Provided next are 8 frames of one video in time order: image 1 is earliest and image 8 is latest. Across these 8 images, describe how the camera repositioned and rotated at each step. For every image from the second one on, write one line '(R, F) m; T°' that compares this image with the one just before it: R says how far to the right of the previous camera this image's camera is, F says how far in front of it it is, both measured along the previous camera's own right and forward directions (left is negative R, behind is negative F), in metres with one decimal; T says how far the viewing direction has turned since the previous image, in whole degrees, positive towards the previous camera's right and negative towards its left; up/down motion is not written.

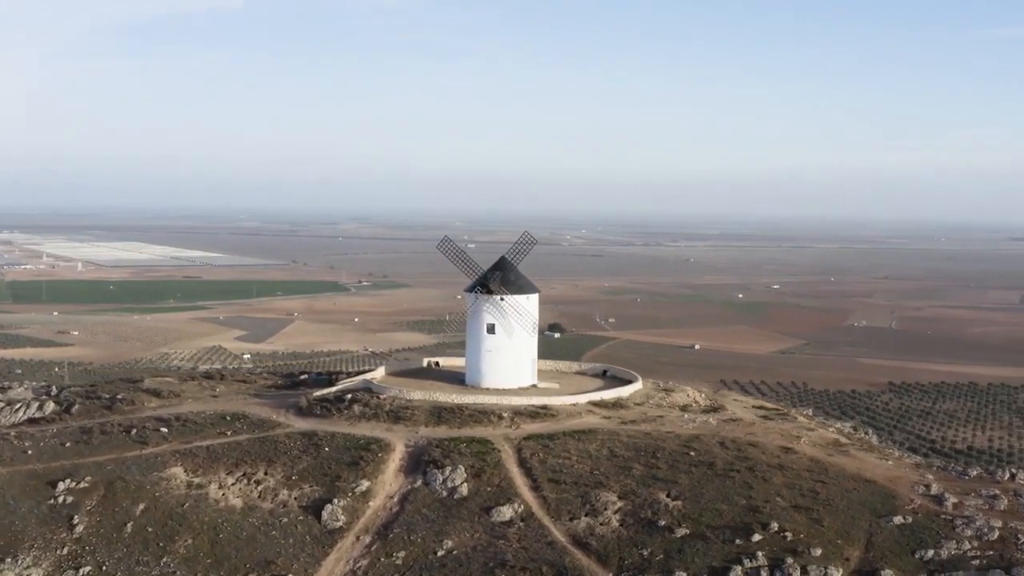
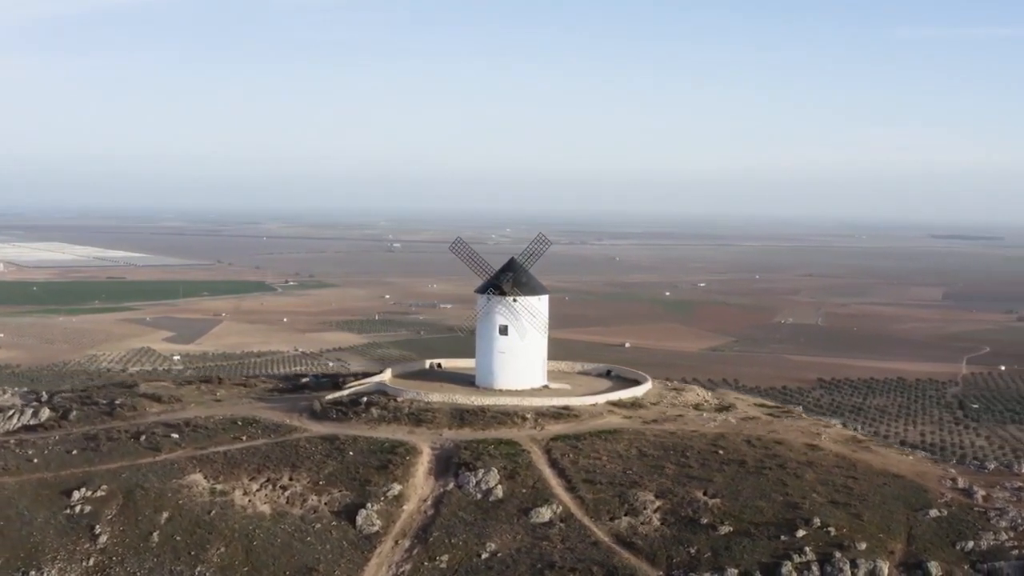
(-1.9, 0.0) m; +4°
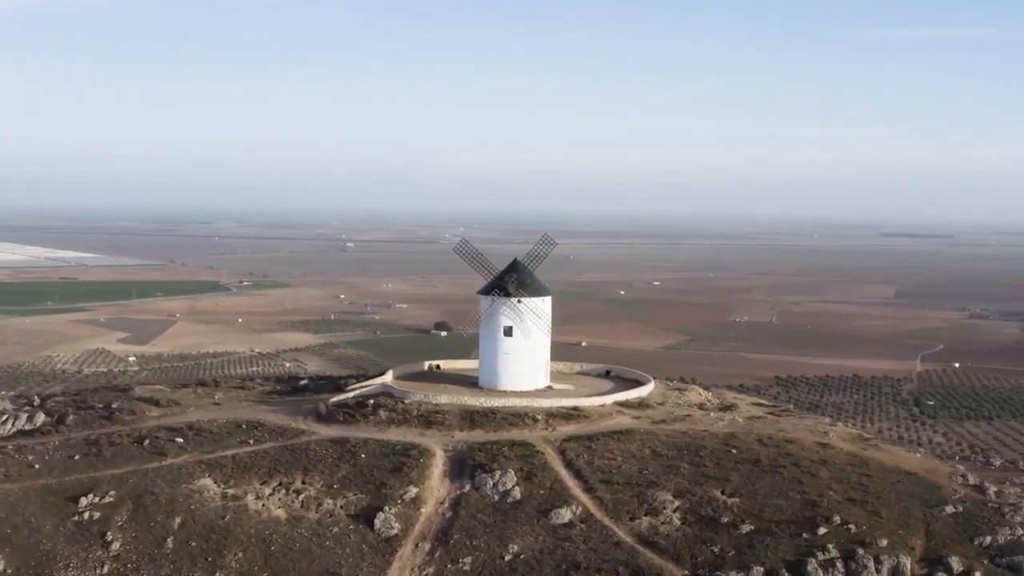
(-1.1, 0.0) m; +2°
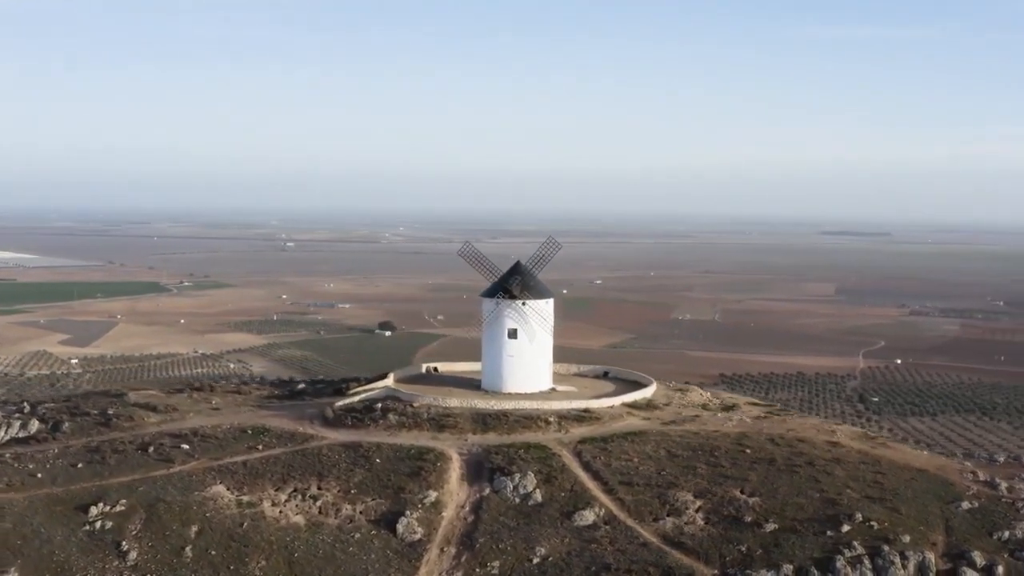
(-1.4, 0.0) m; +3°
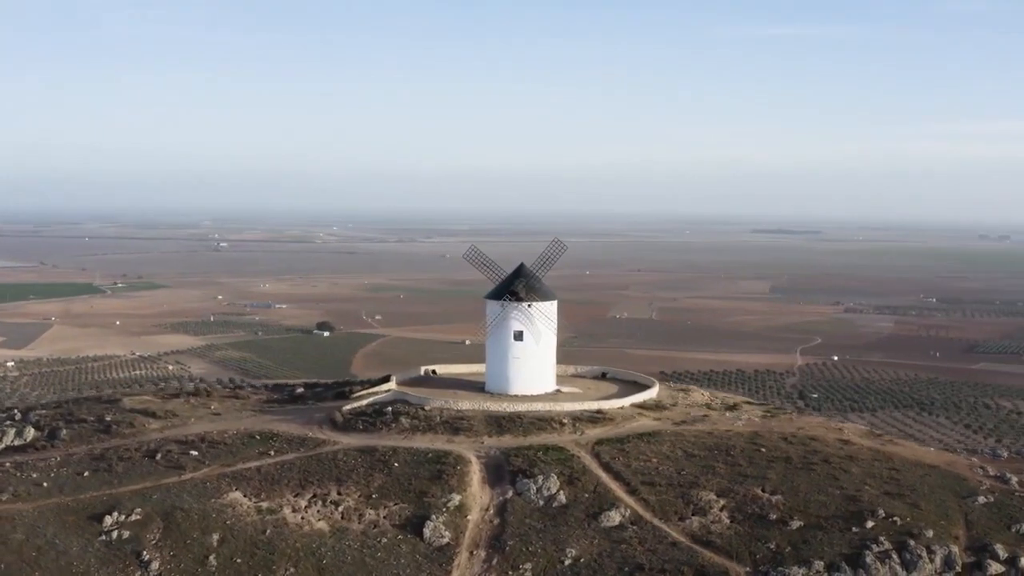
(-1.5, 0.0) m; +3°
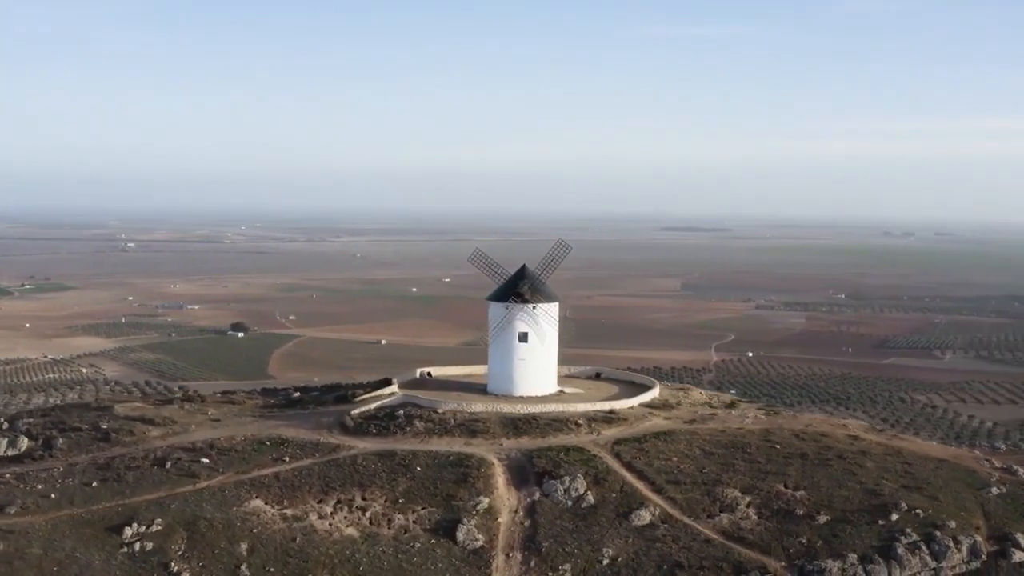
(-2.0, 0.0) m; +4°
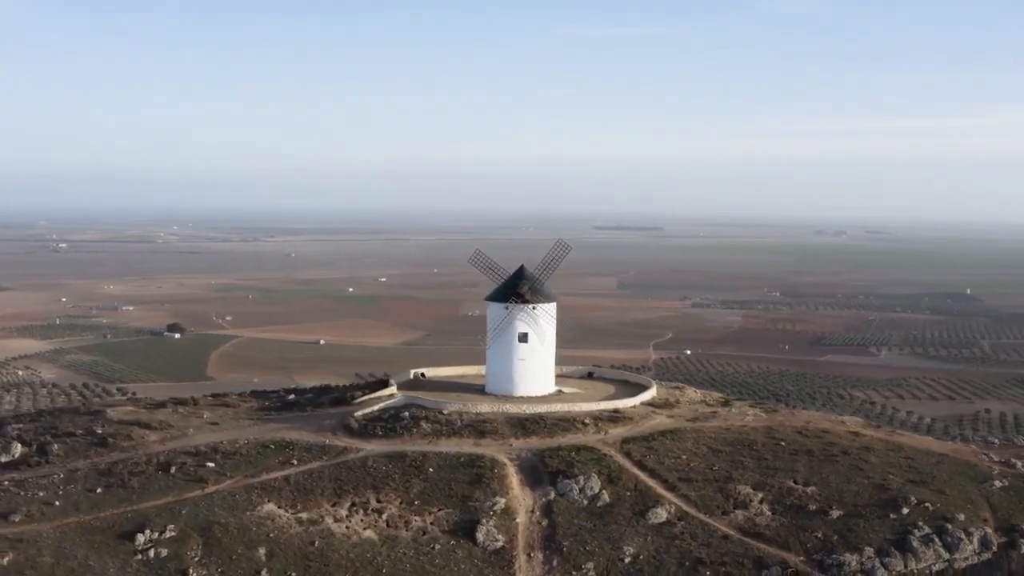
(-1.4, 0.0) m; +3°
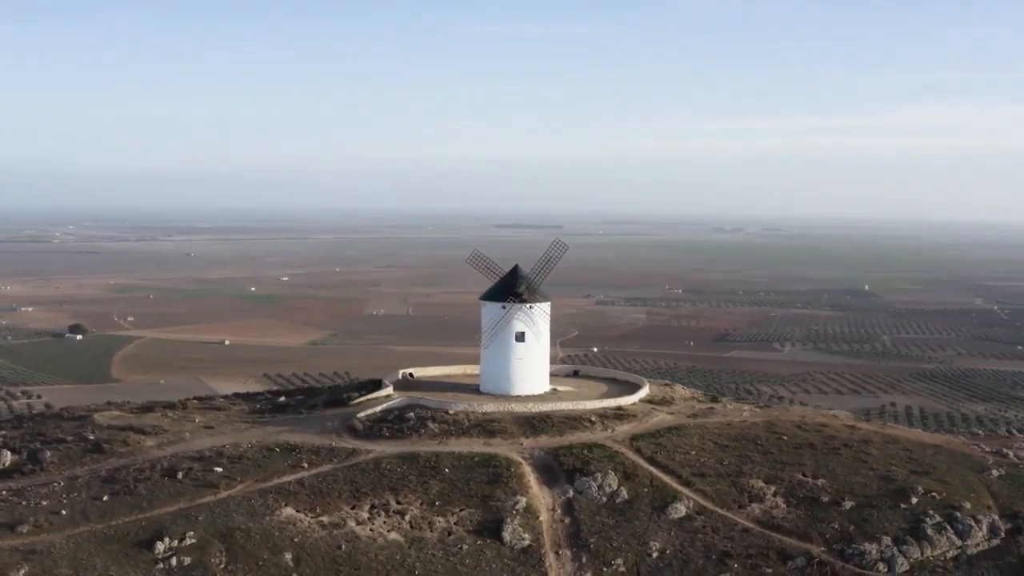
(-2.0, +0.1) m; +5°
